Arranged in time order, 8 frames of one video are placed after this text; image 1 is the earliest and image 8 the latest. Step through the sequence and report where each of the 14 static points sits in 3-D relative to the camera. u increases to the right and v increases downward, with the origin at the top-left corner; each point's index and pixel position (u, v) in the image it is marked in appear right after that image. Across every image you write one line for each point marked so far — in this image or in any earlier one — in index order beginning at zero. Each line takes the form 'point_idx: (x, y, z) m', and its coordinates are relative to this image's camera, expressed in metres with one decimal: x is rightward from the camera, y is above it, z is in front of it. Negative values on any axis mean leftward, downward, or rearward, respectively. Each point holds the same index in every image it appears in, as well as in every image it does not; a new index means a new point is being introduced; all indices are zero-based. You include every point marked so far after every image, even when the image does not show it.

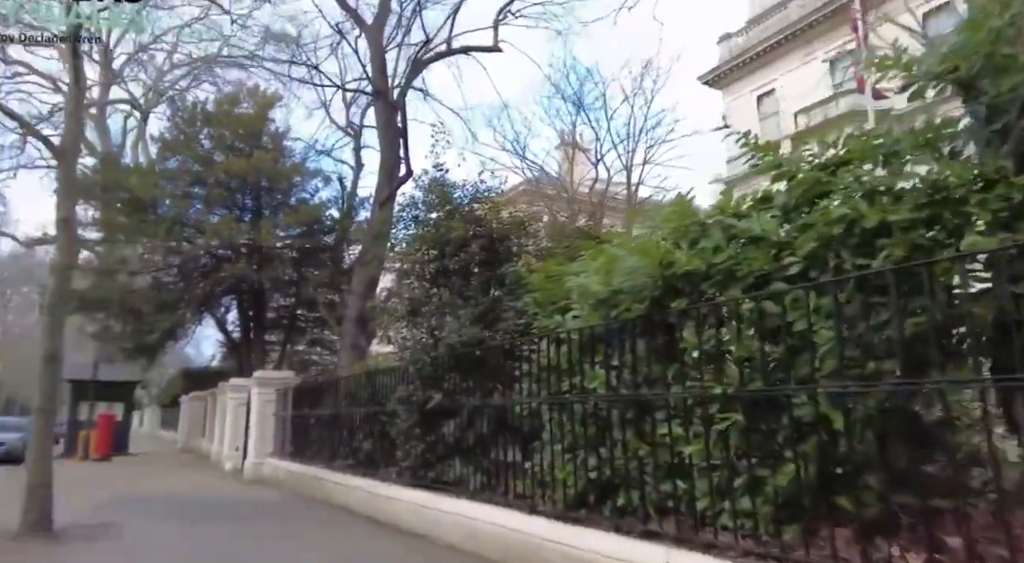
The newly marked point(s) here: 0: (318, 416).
0: (-3.5, -2.4, +11.7) m
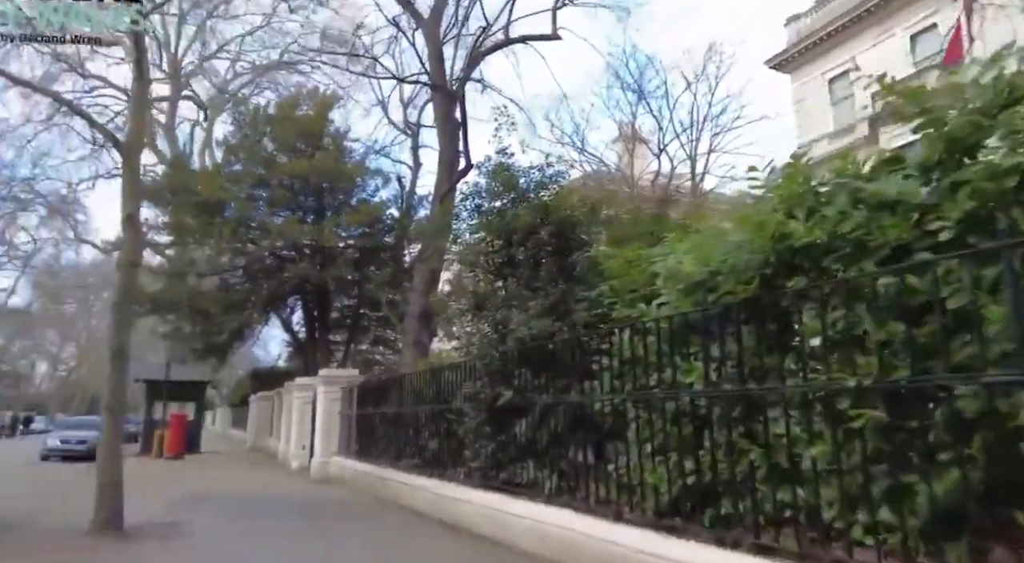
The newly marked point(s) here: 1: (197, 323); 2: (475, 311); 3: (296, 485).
0: (-2.3, -2.4, +11.5) m
1: (-9.3, -1.2, +19.0) m
2: (-0.4, -0.4, +7.7) m
3: (-4.6, -4.3, +13.6) m
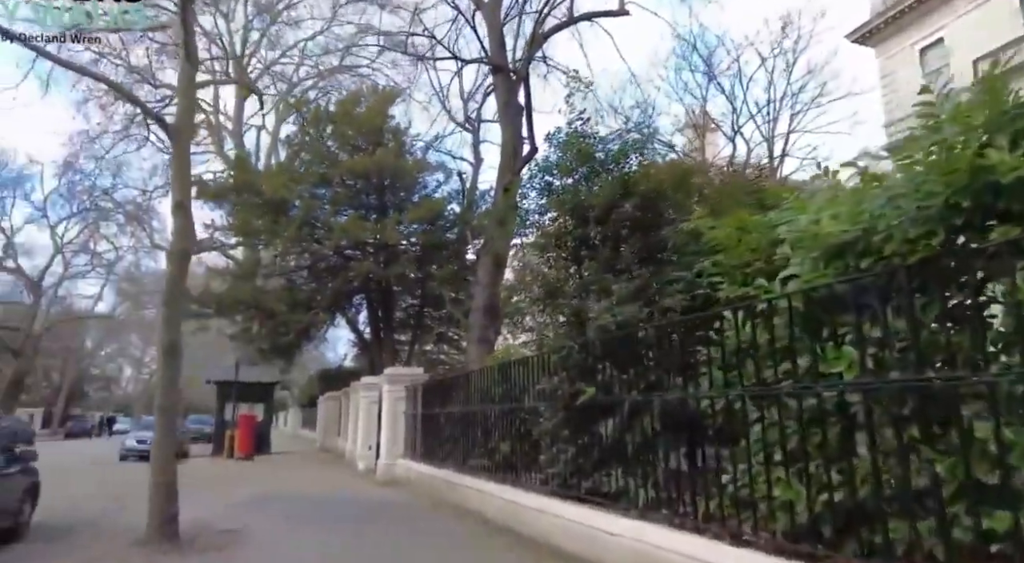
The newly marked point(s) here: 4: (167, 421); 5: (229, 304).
0: (-1.1, -2.2, +10.9) m
1: (-7.3, -1.2, +19.0) m
2: (+0.4, -0.2, +6.9) m
3: (-3.1, -4.2, +13.2) m
4: (-3.4, -1.4, +6.4) m
5: (-8.0, -0.6, +18.4) m
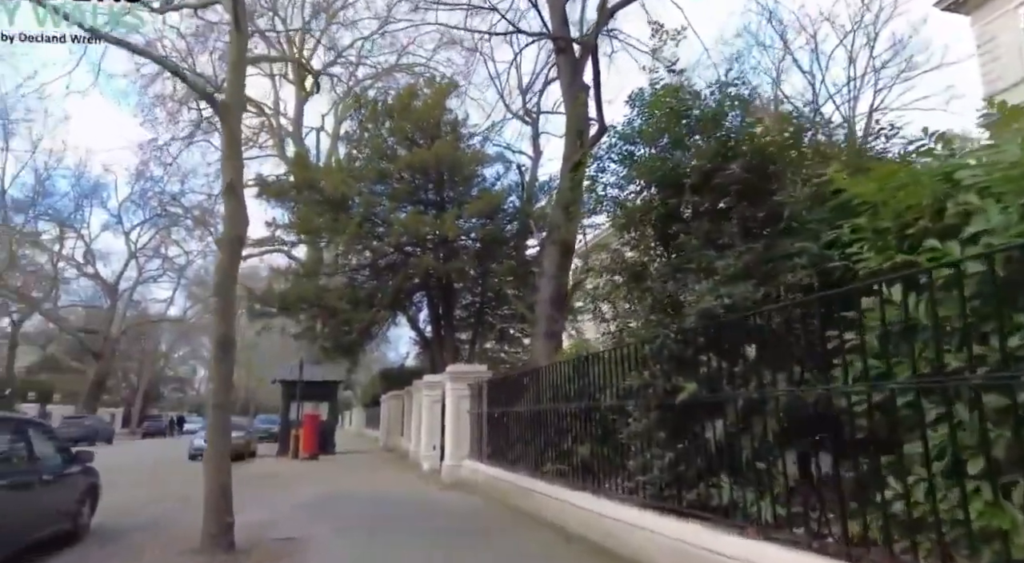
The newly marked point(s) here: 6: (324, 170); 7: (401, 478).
0: (+0.1, -2.1, +10.2) m
1: (-5.5, -1.2, +18.9) m
2: (+1.2, 0.0, +6.1) m
3: (-1.7, -4.1, +12.7) m
4: (-2.7, -1.3, +5.9) m
5: (-6.3, -0.6, +18.3) m
6: (-5.2, +3.1, +18.1) m
7: (-2.6, -4.5, +14.9) m
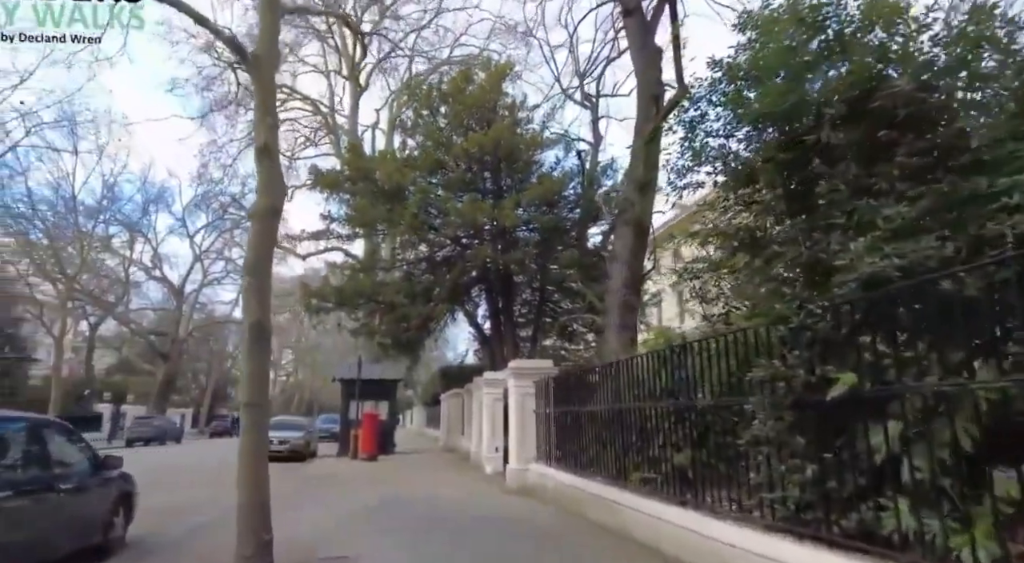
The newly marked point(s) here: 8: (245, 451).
0: (+1.1, -1.9, +9.1) m
1: (-3.7, -1.0, +18.2) m
2: (+1.8, +0.2, +4.9) m
3: (-0.4, -3.9, +11.7) m
4: (-2.0, -1.1, +5.1) m
5: (-4.5, -0.4, +17.7) m
6: (-3.6, +3.3, +17.4) m
7: (-1.1, -4.3, +14.0) m
8: (-2.1, -1.3, +5.1) m
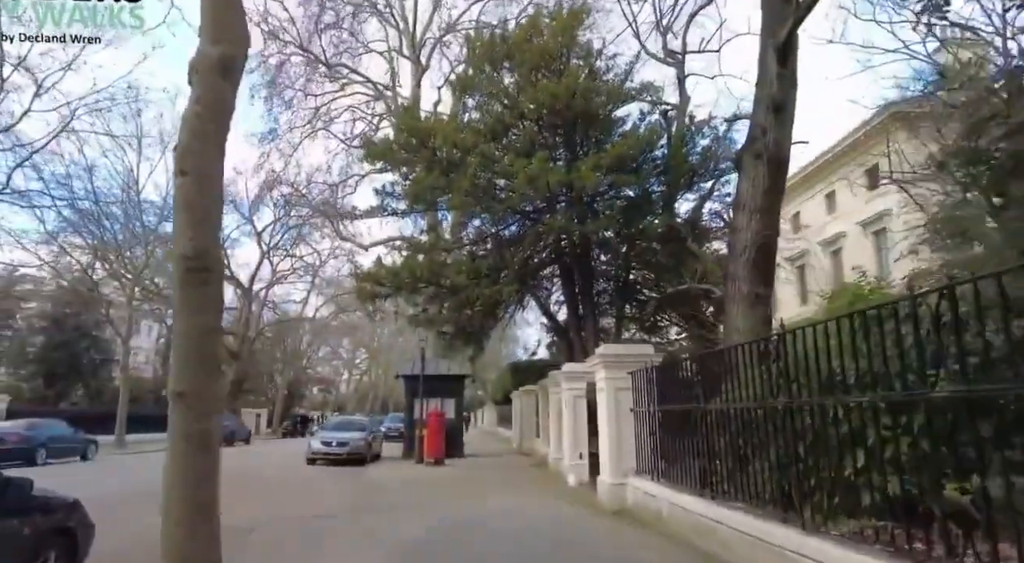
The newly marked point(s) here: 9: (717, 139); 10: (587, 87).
0: (+2.1, -1.3, +6.6) m
1: (-1.7, -0.6, +16.1) m
2: (+2.3, +0.7, +2.3) m
3: (+0.9, -3.4, +9.3) m
4: (-1.4, -0.6, +2.9) m
5: (-2.6, 0.0, +15.7) m
6: (-1.8, +3.7, +15.3) m
7: (+0.5, -3.8, +11.7) m
8: (-1.5, -0.9, +2.9) m
9: (+4.9, +3.4, +15.7) m
10: (+1.7, +4.3, +14.5) m
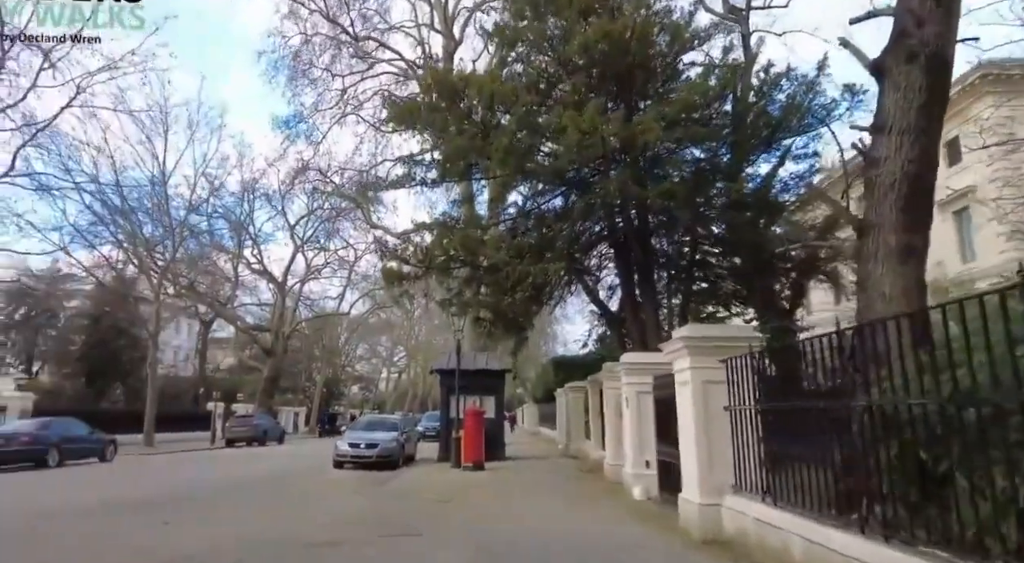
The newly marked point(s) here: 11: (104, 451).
0: (+2.6, -0.9, +4.5) m
1: (-0.7, -0.2, +14.2) m
2: (+2.5, +1.2, +0.2) m
3: (+1.5, -2.9, +7.3) m
4: (-1.2, -0.3, +1.0) m
5: (-1.6, +0.4, +13.9) m
6: (-0.9, +4.1, +13.4) m
7: (+1.3, -3.4, +9.7) m
8: (-1.2, -0.5, +1.0) m
9: (+5.9, +3.9, +13.4) m
10: (+2.5, +4.7, +12.4) m
11: (-12.2, -5.1, +19.4) m
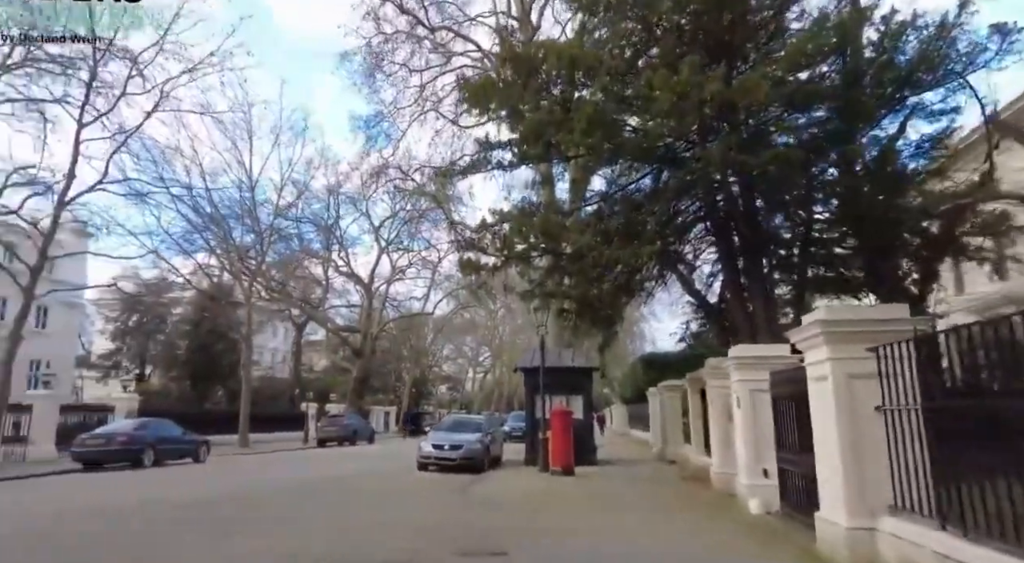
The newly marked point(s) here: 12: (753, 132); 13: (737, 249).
0: (+3.1, -0.6, +3.1) m
1: (+1.1, 0.0, +13.1) m
2: (+2.4, +1.4, -1.1) m
3: (+2.5, -2.7, +6.0) m
4: (-1.1, -0.1, +0.1) m
5: (+0.1, +0.6, +12.9) m
6: (+0.7, +4.3, +12.4) m
7: (+2.5, -3.2, +8.4) m
8: (-1.1, -0.3, +0.1) m
9: (+7.4, +4.3, +11.5) m
10: (+3.9, +5.0, +10.9) m
11: (-9.5, -5.1, +19.7) m
12: (+4.1, +2.6, +11.0) m
13: (+4.6, +0.7, +13.5) m
